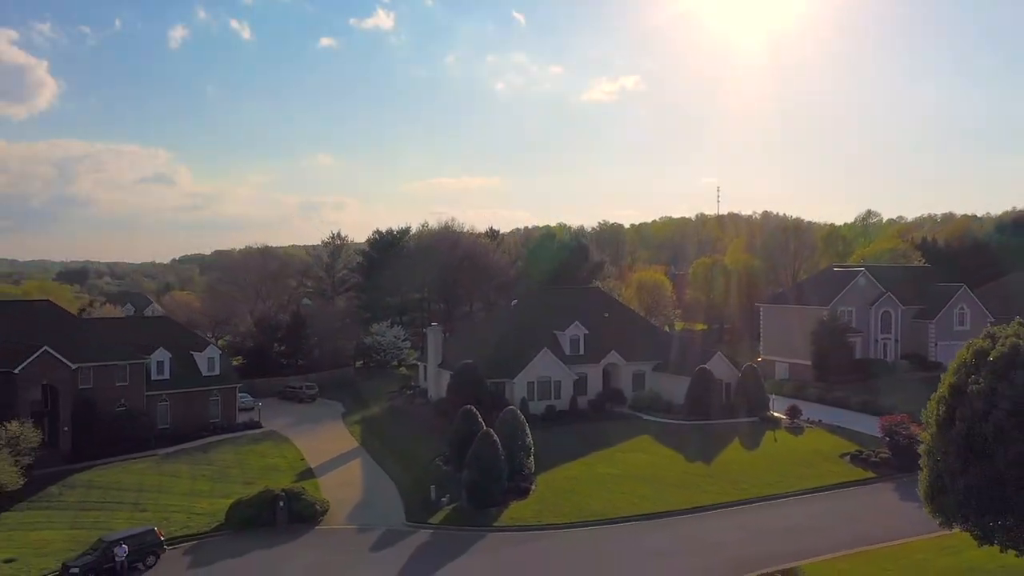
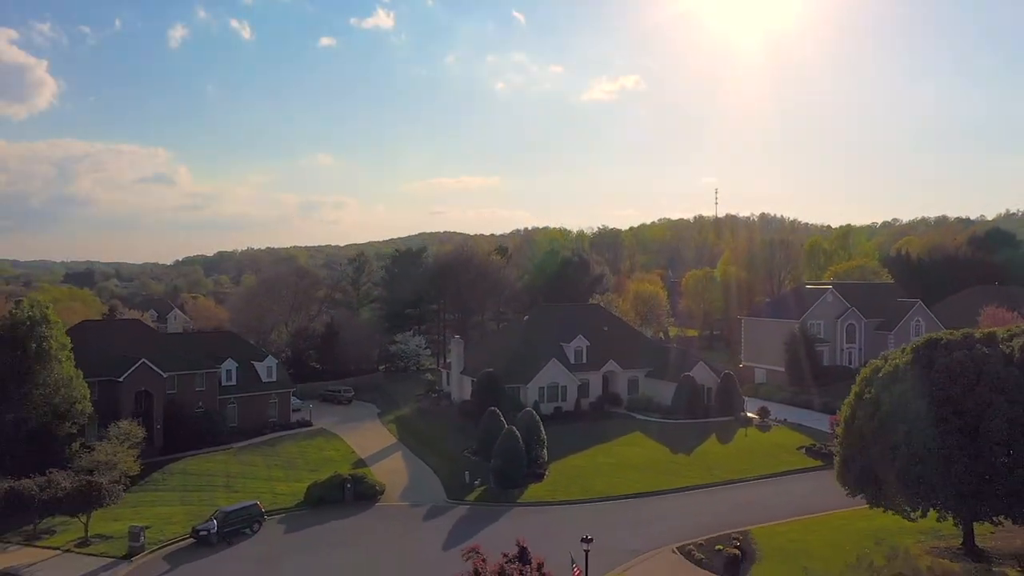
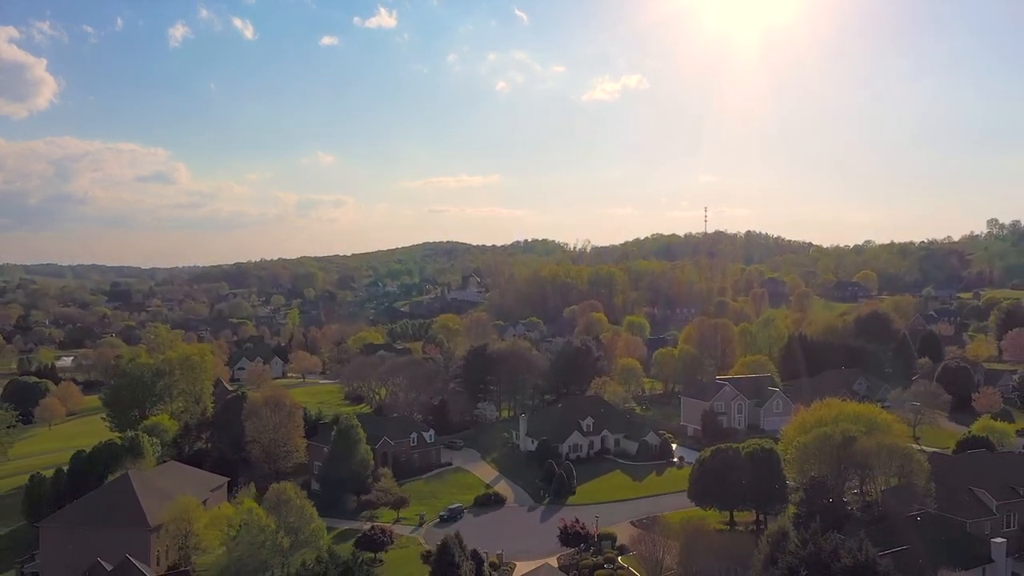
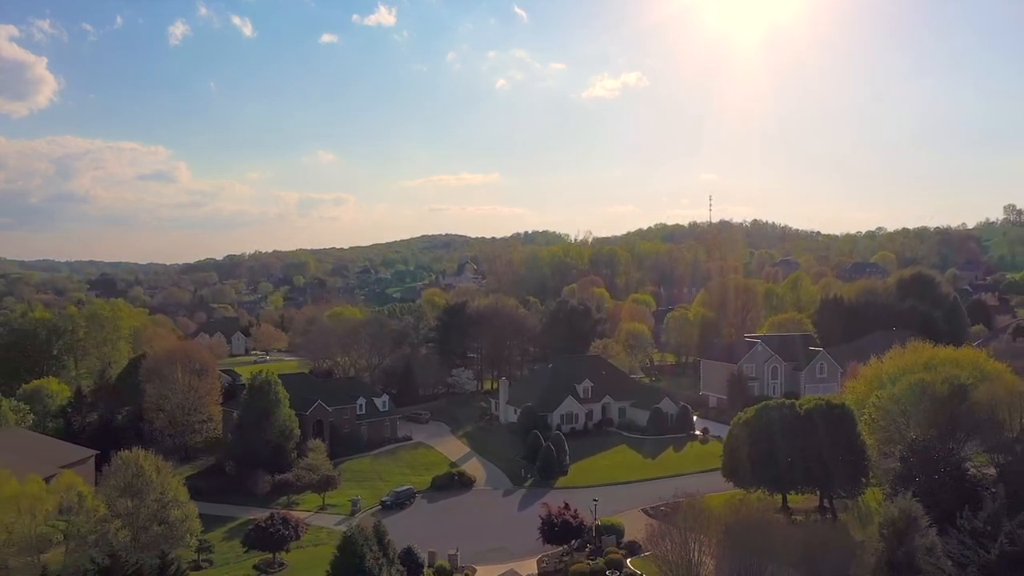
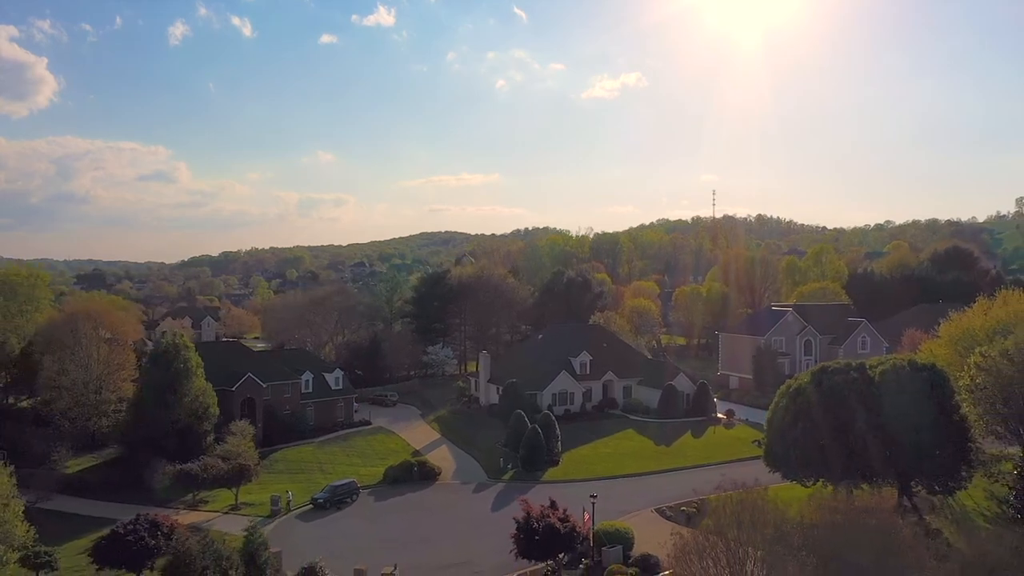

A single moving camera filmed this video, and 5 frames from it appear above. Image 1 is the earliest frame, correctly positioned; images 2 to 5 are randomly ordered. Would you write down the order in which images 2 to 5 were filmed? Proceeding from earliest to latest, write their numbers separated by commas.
2, 5, 4, 3
